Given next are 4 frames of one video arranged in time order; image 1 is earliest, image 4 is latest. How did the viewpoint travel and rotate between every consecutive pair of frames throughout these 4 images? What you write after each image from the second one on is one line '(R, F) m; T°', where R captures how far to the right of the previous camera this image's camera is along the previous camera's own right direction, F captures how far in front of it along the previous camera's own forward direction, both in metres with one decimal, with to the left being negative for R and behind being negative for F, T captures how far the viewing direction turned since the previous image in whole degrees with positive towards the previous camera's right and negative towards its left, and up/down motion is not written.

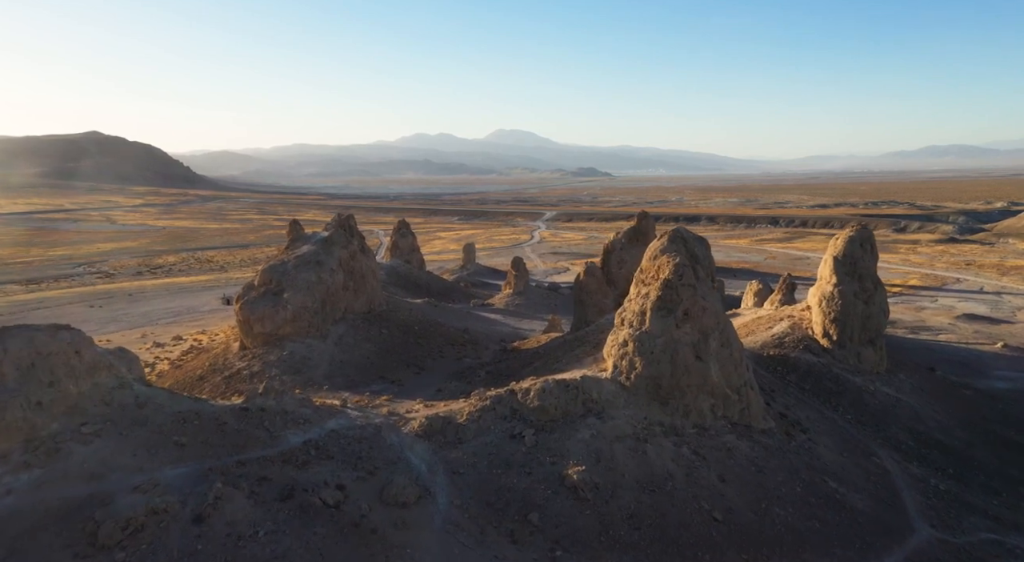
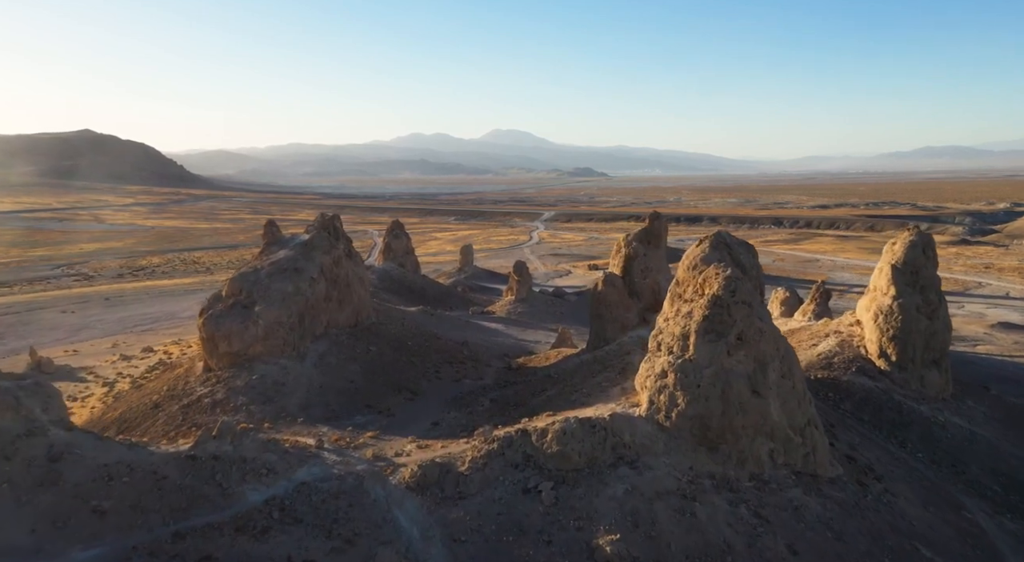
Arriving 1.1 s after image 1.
(-0.3, +3.1) m; 0°
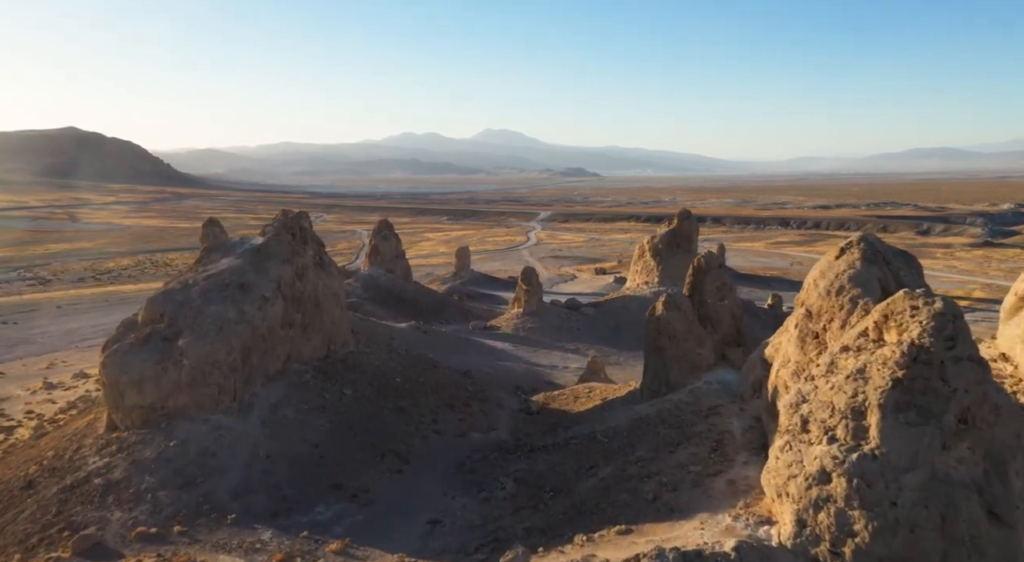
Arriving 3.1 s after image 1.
(-0.8, +5.6) m; +1°
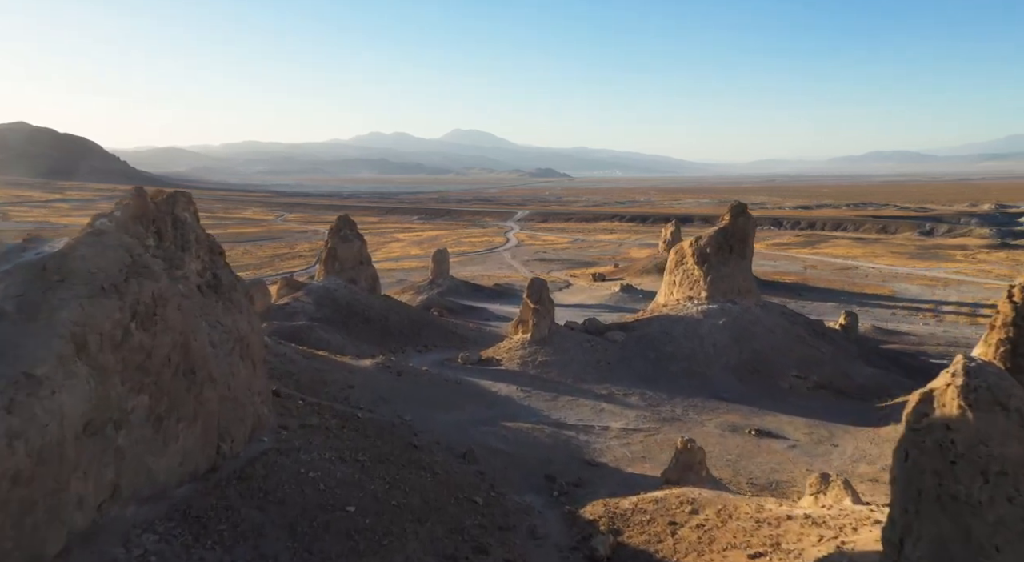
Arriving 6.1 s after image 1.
(-1.2, +8.7) m; +3°
